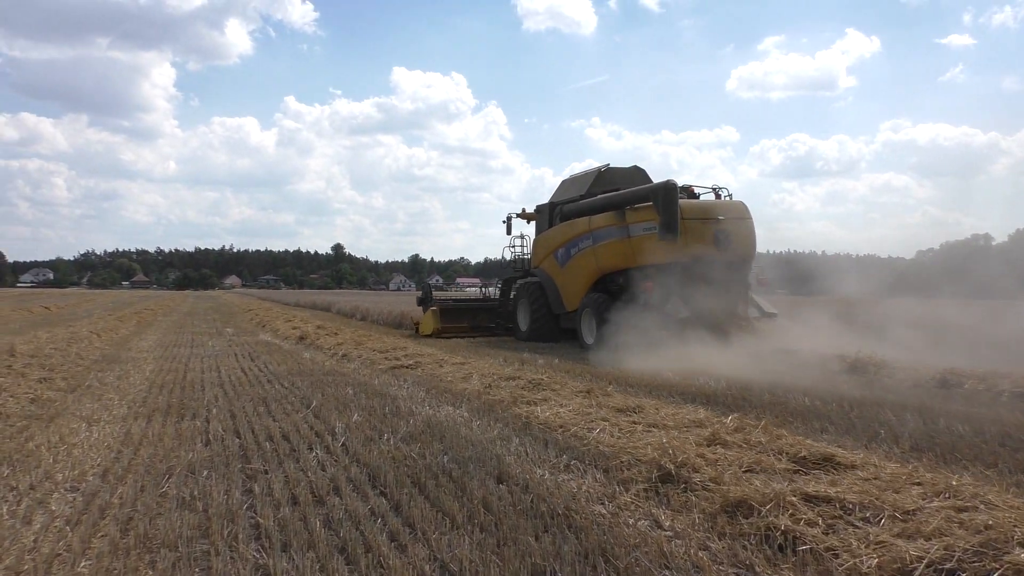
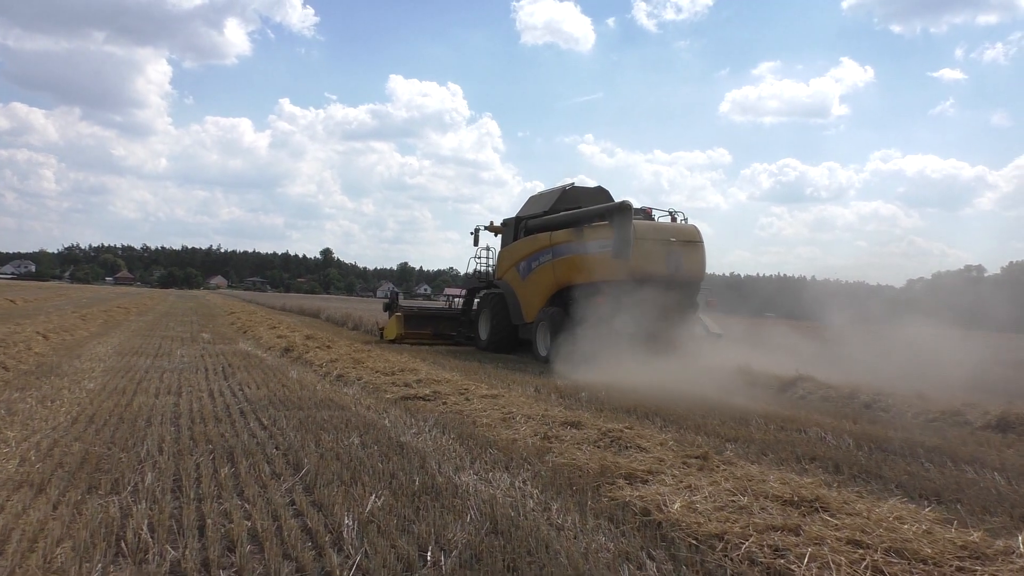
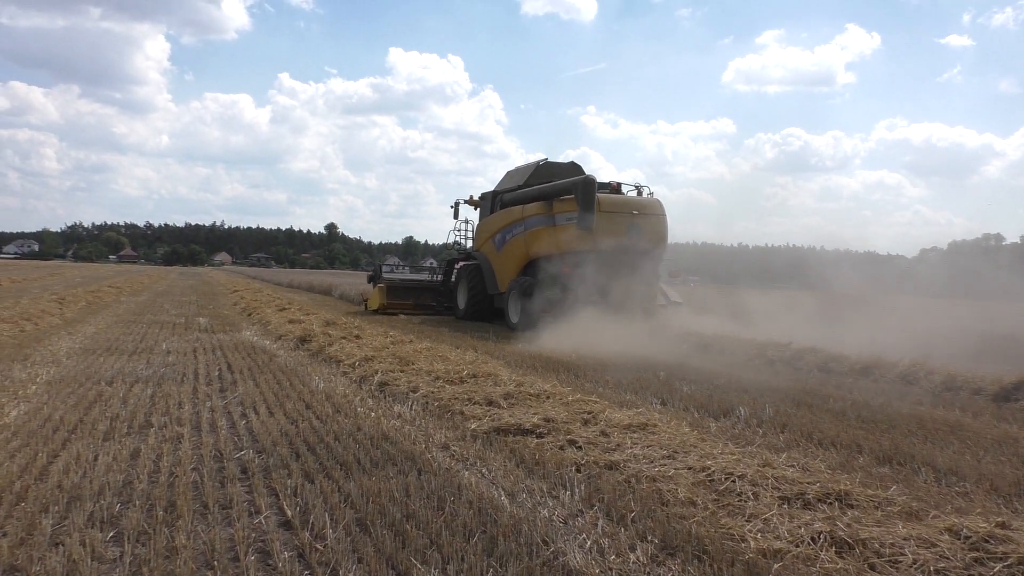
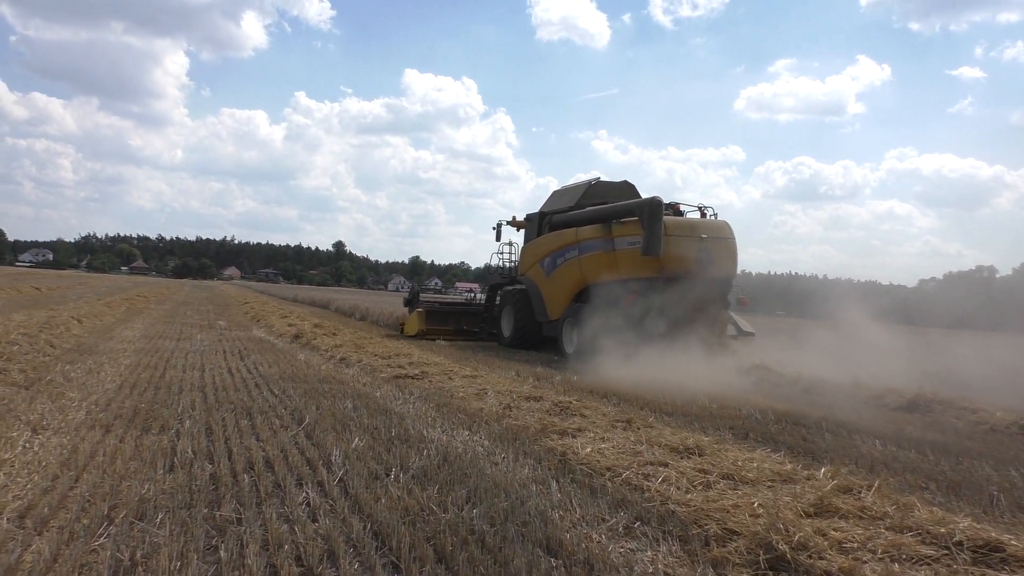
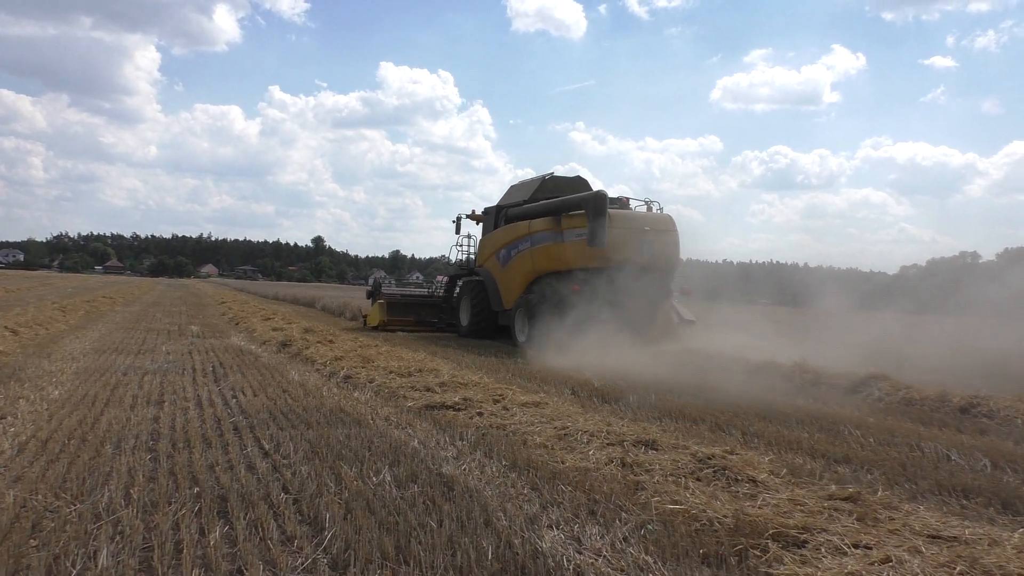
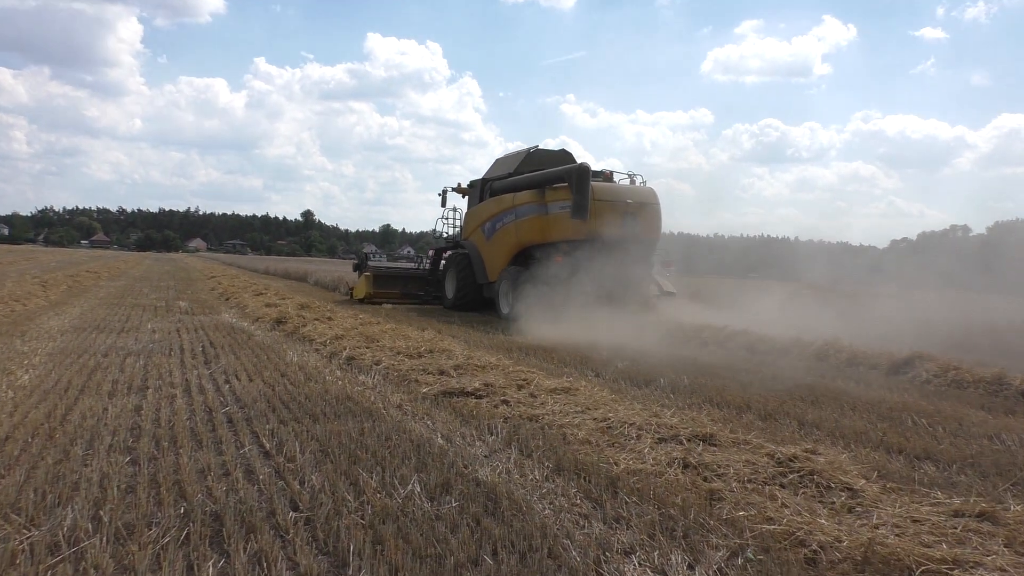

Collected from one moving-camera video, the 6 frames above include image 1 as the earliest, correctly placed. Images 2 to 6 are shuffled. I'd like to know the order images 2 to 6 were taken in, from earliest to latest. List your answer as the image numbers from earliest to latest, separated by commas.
4, 2, 5, 6, 3
